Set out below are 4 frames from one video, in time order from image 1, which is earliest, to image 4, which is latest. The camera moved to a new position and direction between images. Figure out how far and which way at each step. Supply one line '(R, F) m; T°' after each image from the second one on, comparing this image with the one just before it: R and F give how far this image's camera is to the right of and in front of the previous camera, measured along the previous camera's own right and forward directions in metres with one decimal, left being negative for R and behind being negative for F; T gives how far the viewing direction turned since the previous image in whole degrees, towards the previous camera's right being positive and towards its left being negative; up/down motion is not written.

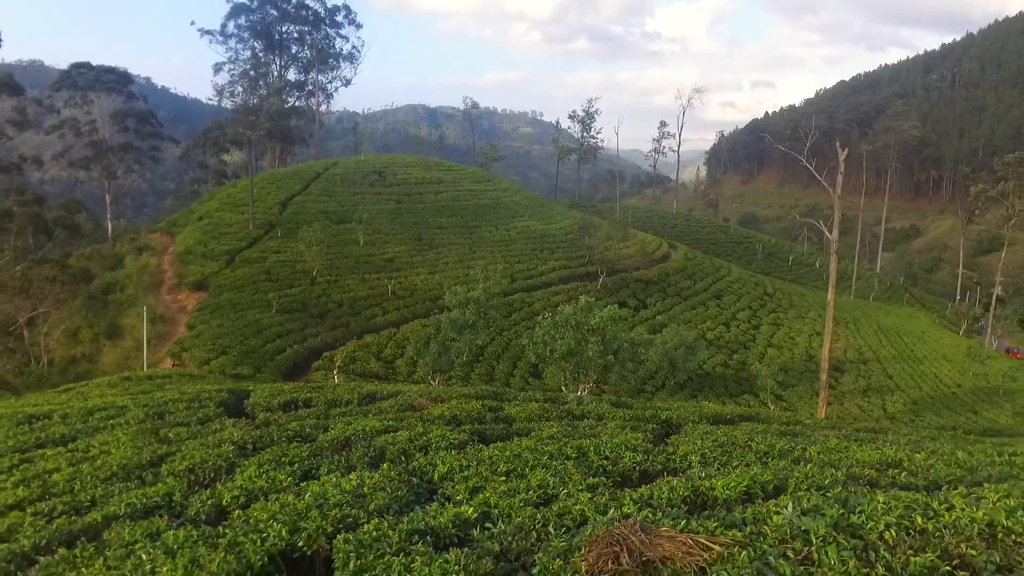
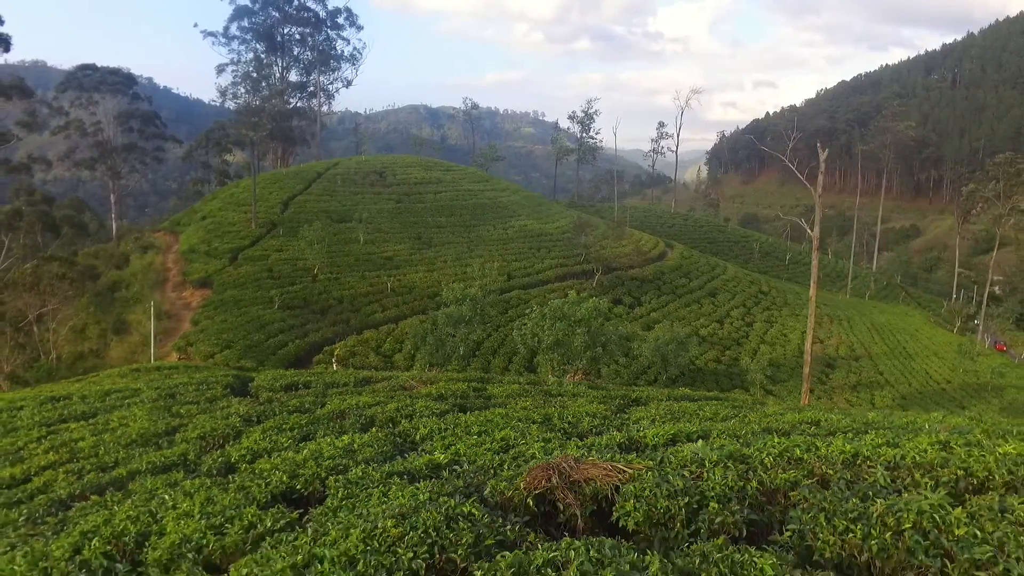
(+0.3, -0.9) m; 0°
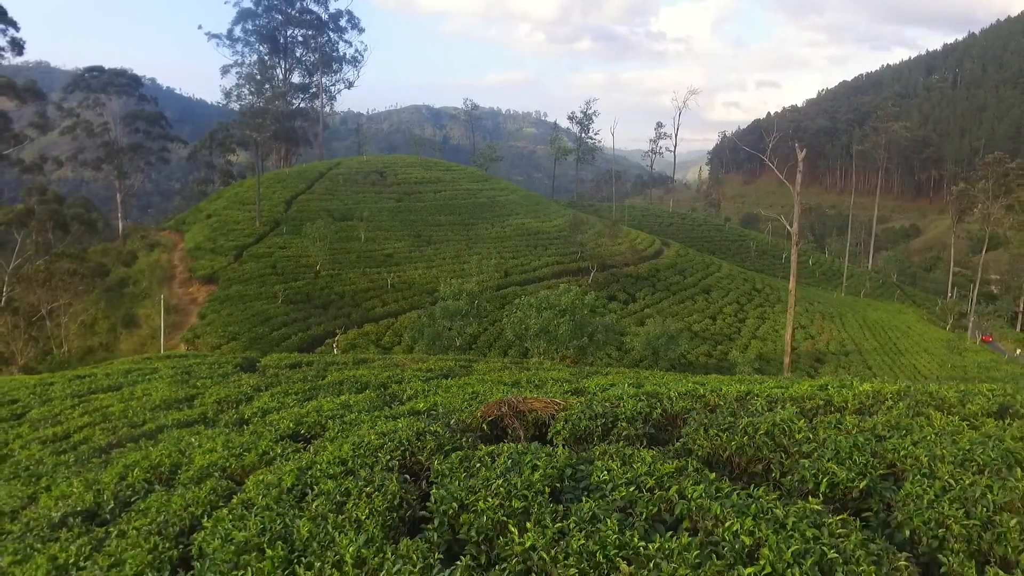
(+0.3, -1.2) m; 0°
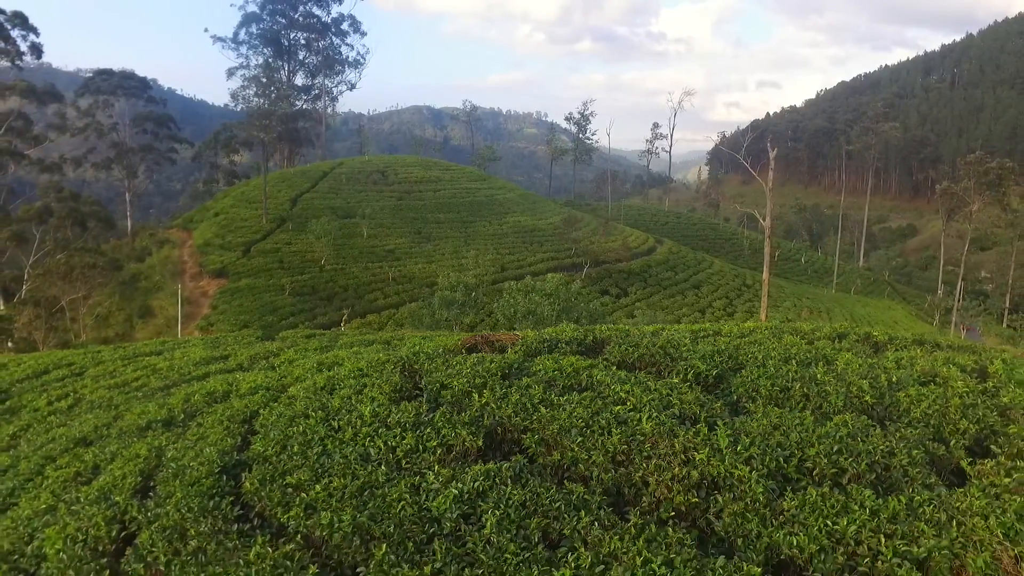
(+0.3, -1.9) m; 0°
